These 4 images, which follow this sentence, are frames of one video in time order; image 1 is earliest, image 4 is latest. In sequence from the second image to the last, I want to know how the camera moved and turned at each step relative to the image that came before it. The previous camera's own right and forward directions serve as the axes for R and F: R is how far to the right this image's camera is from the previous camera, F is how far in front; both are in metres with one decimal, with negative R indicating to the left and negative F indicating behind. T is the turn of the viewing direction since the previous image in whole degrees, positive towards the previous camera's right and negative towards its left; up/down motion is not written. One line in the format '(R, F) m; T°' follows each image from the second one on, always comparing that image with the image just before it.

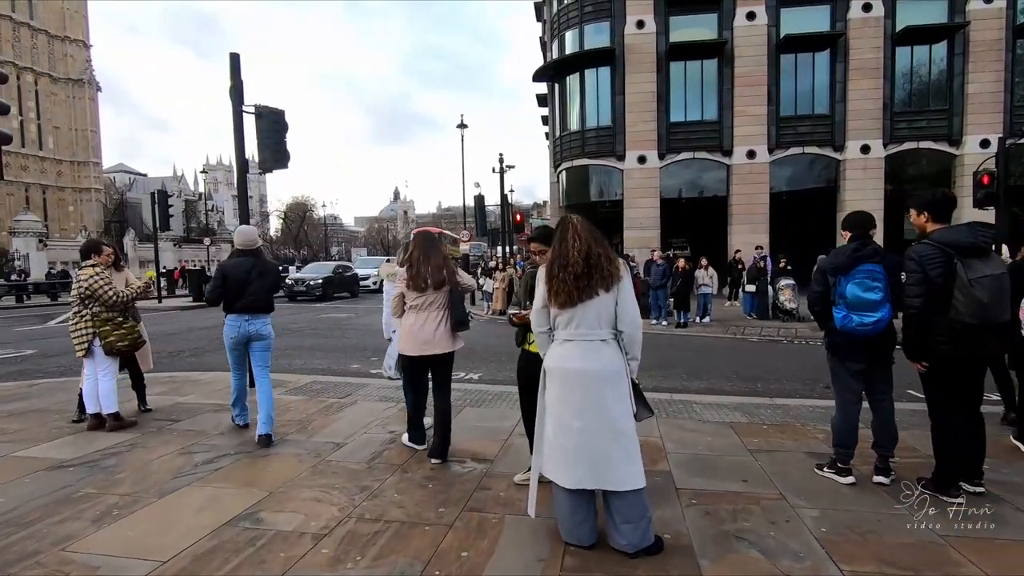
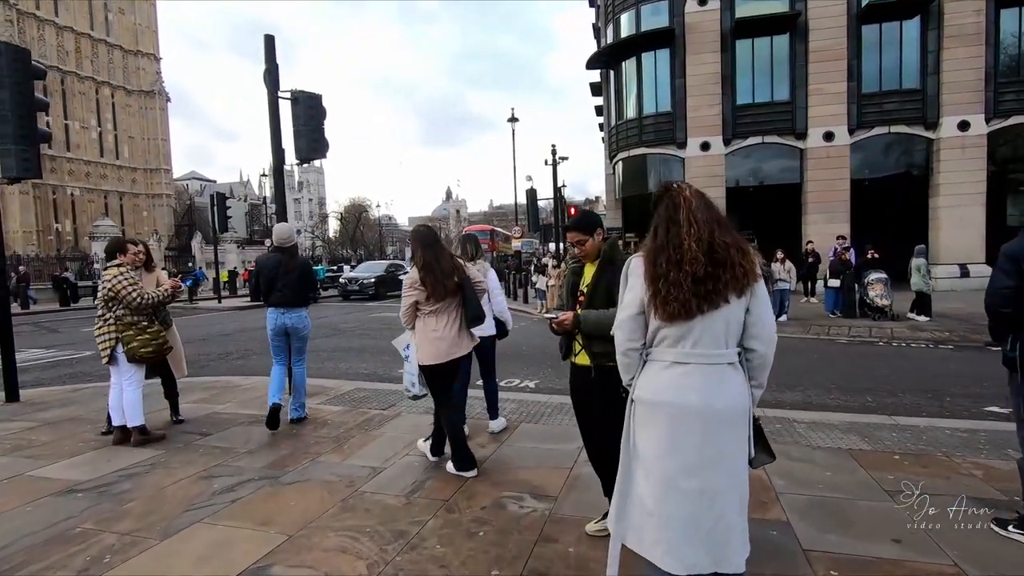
(-0.1, +0.8) m; -5°
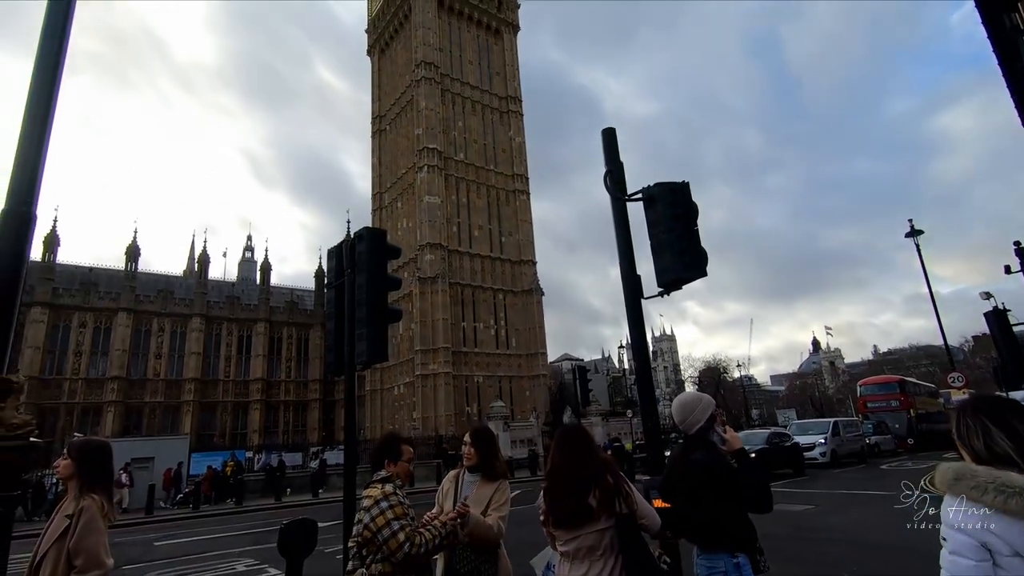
(-1.2, +2.8) m; -36°
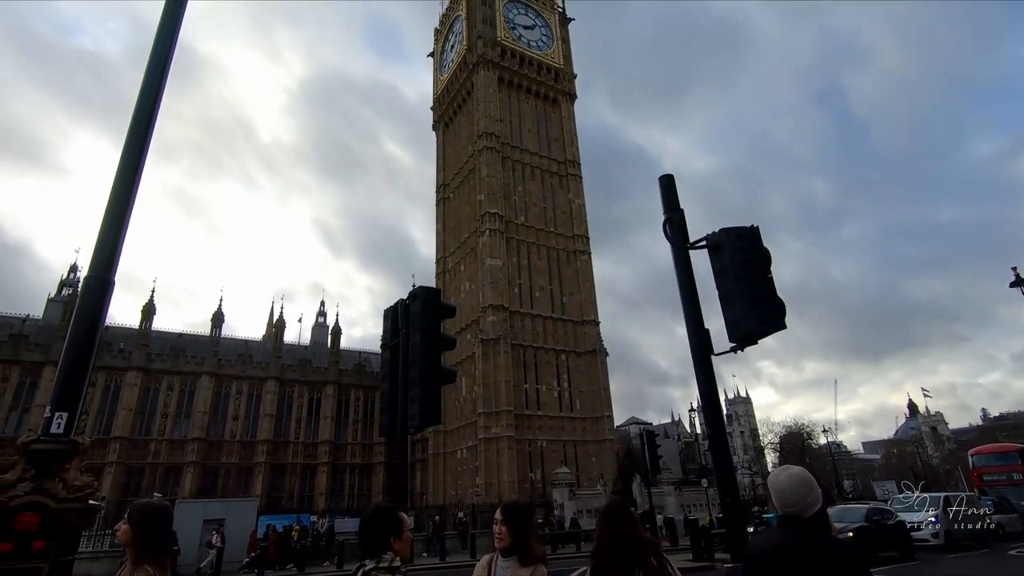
(+0.1, +0.3) m; -7°
